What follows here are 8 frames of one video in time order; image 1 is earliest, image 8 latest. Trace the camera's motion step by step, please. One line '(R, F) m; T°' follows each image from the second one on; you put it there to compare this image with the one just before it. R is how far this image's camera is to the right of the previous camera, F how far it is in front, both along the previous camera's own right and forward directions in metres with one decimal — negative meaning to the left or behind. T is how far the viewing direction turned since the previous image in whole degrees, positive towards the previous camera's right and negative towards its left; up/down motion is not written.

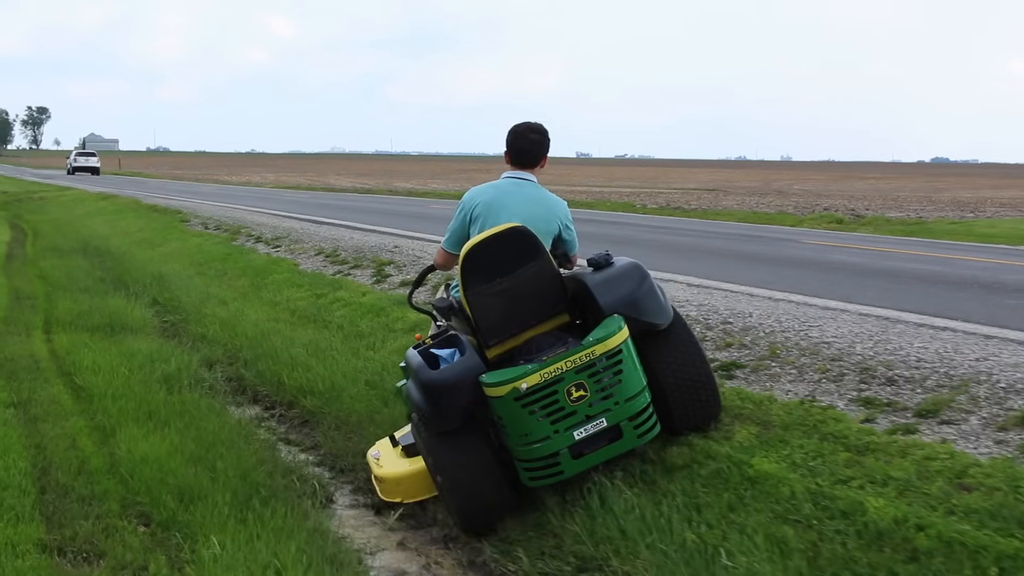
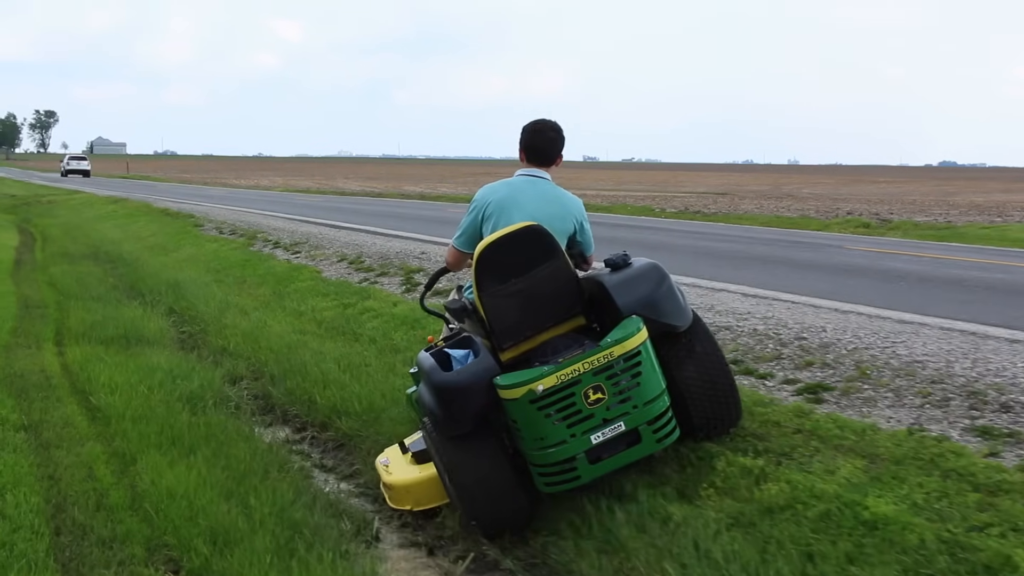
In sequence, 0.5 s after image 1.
(-0.3, +0.4) m; 0°
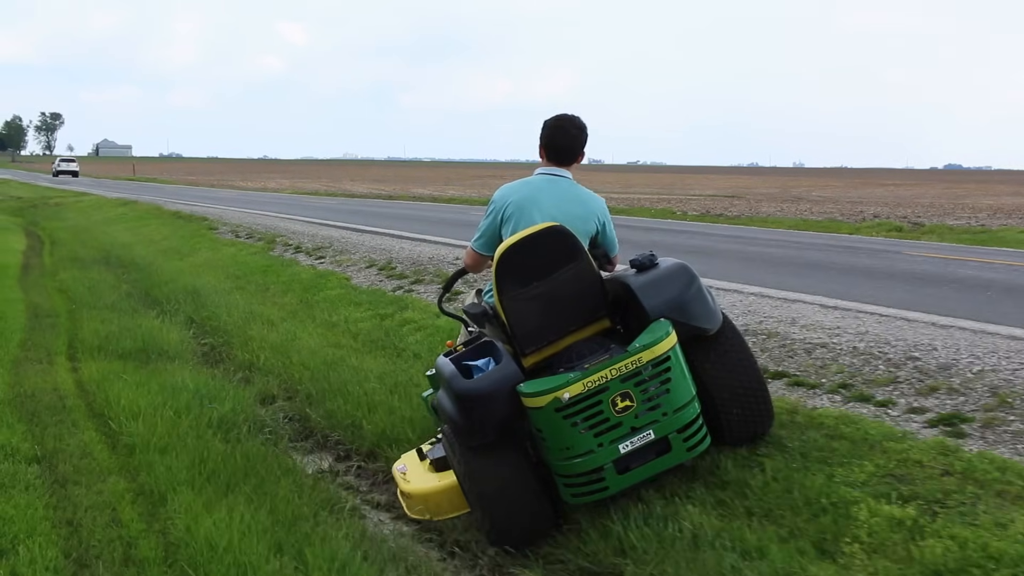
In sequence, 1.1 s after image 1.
(-0.3, +0.5) m; 0°
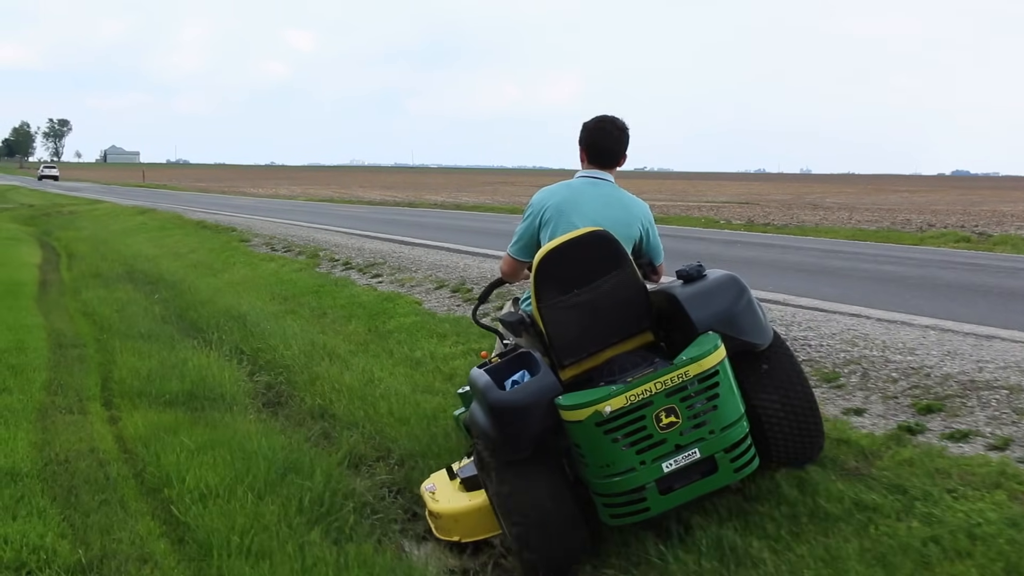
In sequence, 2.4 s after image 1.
(-0.7, +1.0) m; 0°
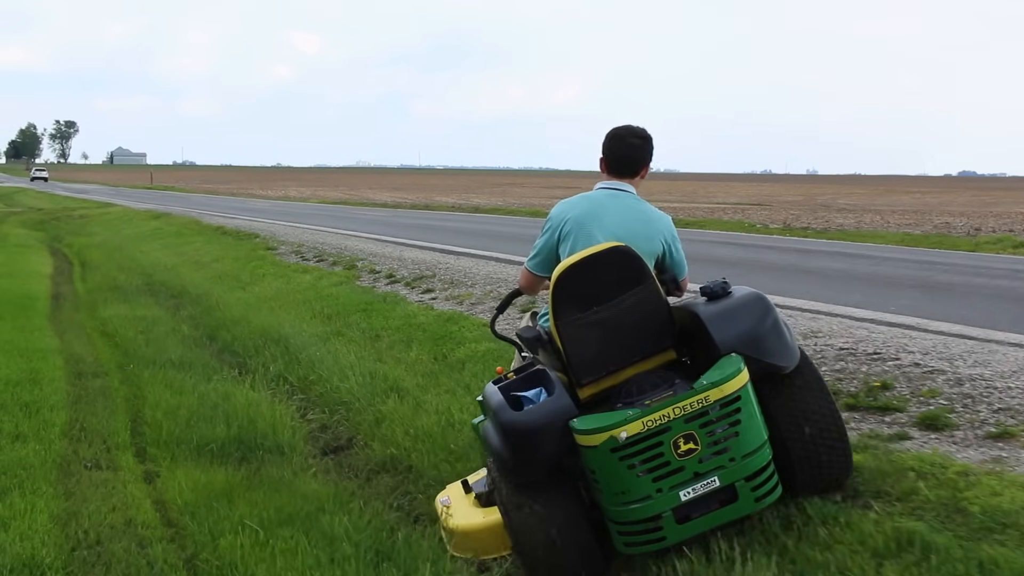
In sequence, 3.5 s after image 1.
(-0.5, +0.8) m; 0°
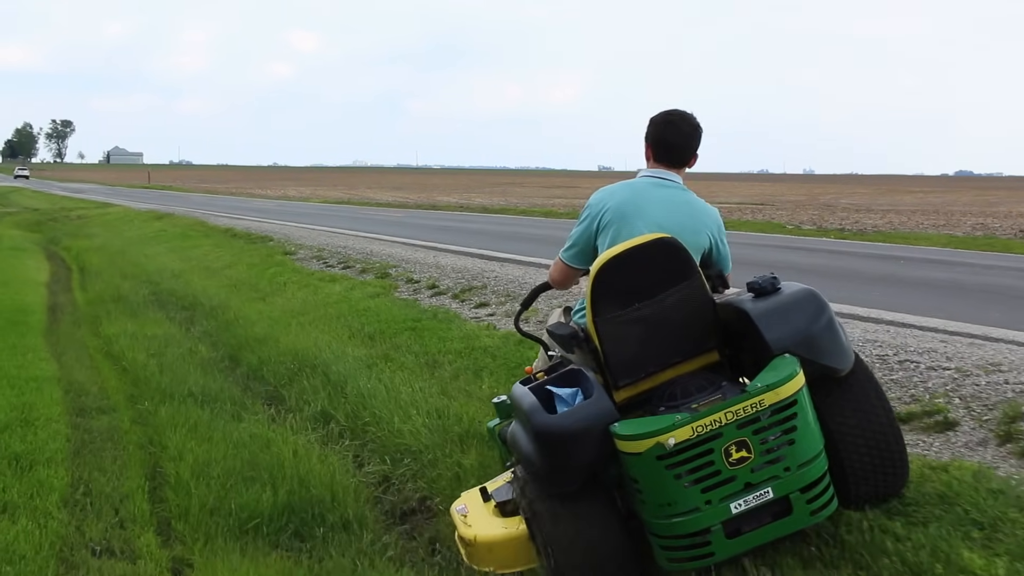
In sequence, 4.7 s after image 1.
(-0.5, +0.9) m; 0°
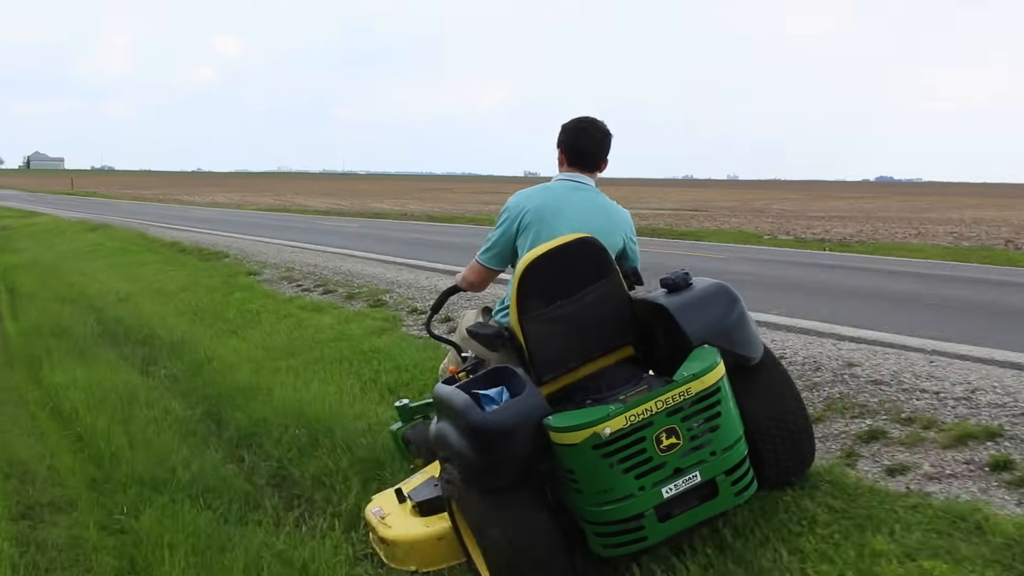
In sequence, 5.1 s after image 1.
(0.0, -0.8) m; +4°
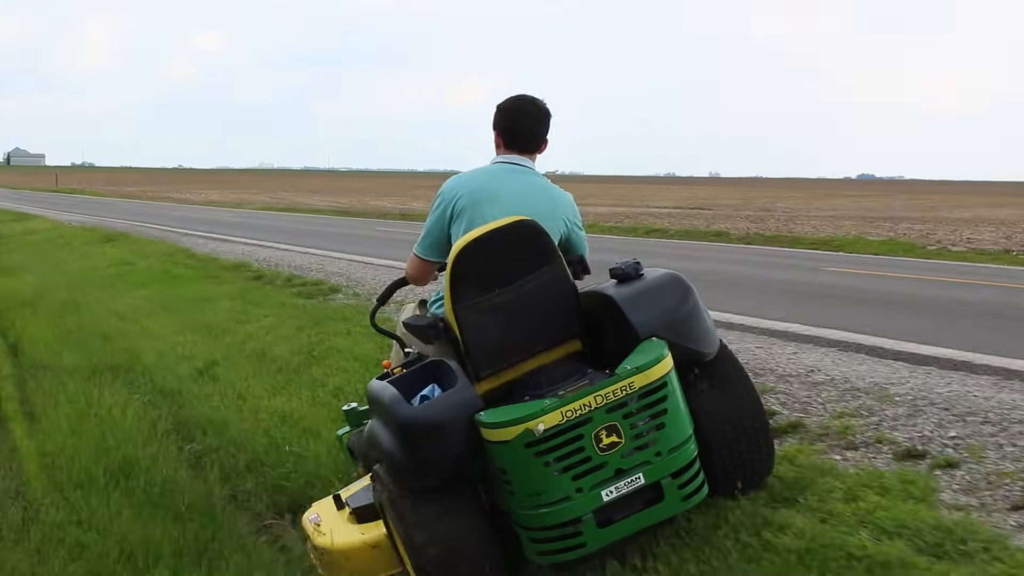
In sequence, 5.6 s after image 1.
(+0.9, -0.9) m; +1°
